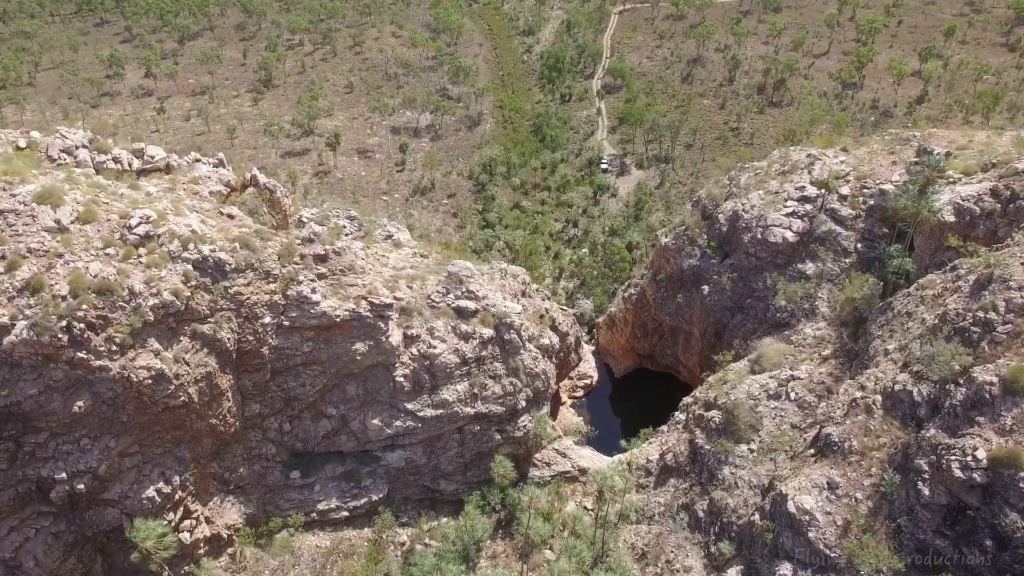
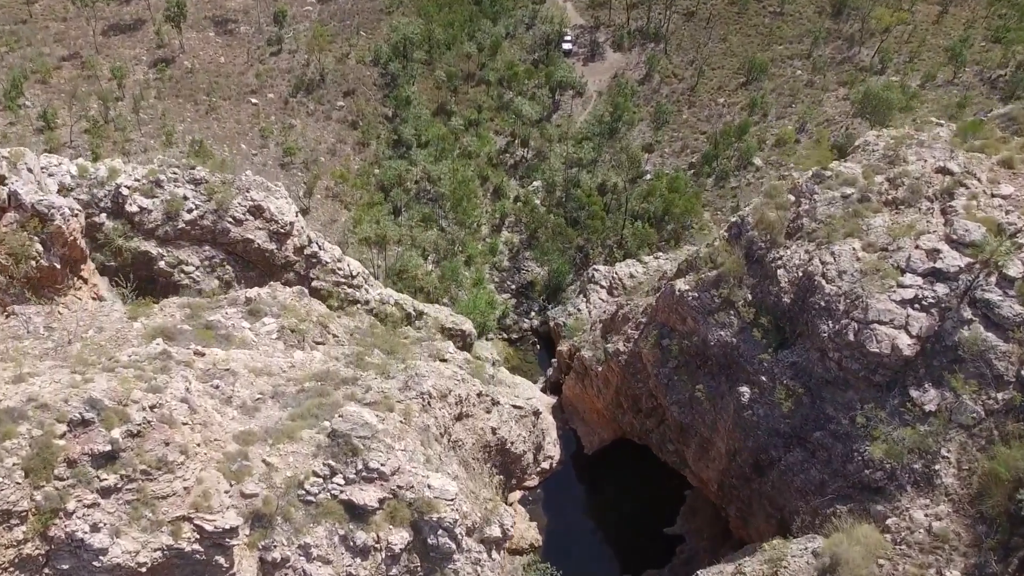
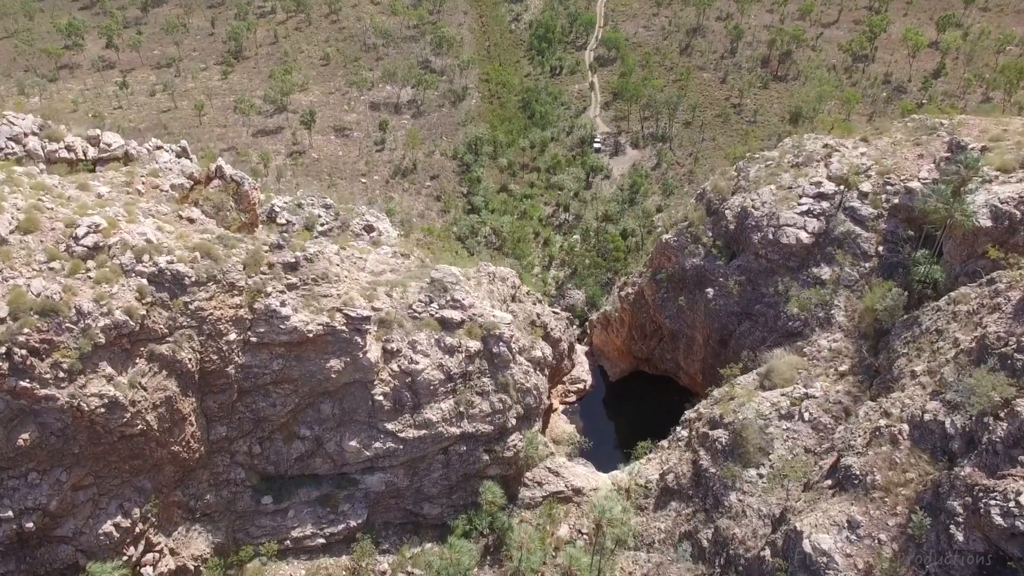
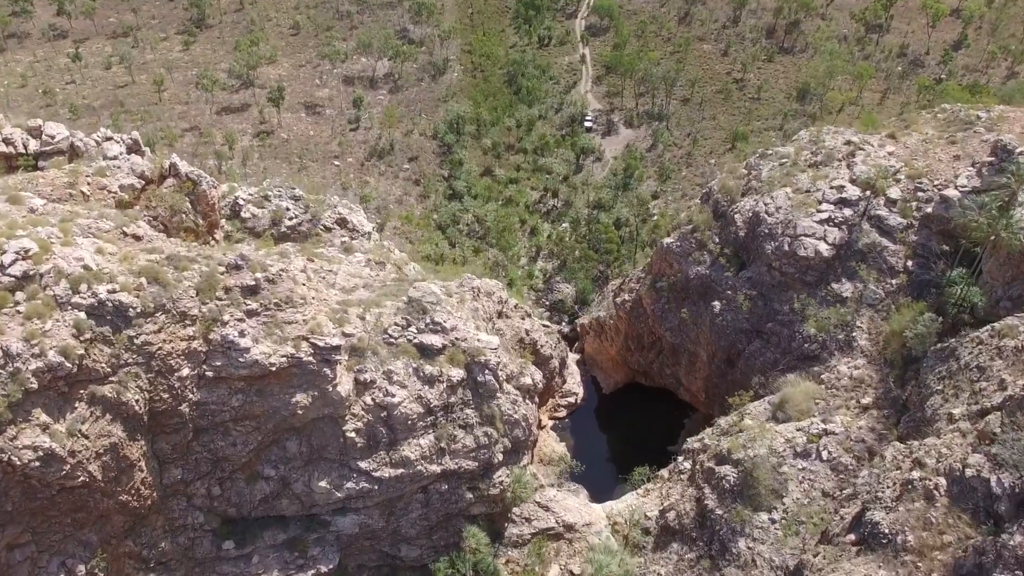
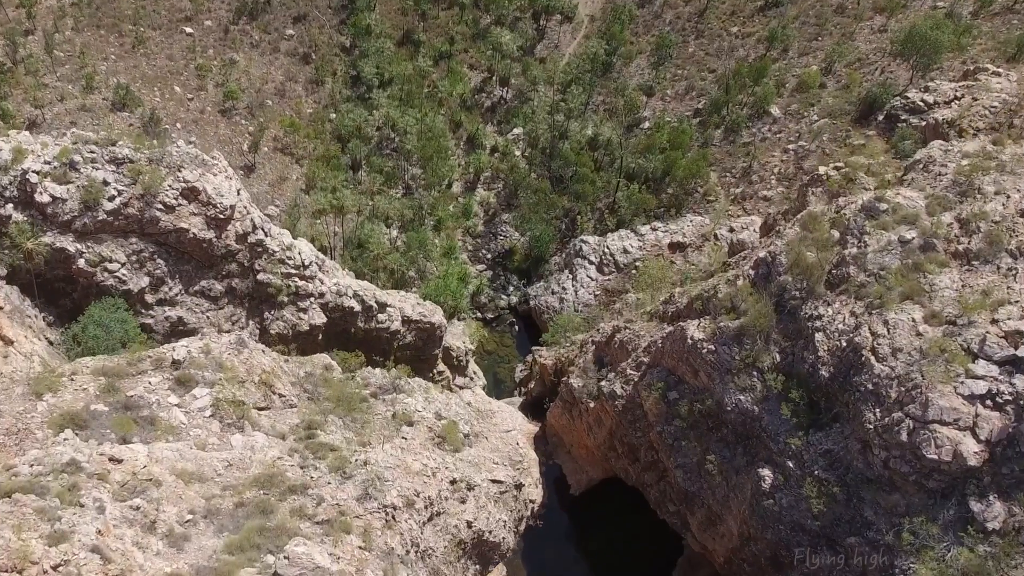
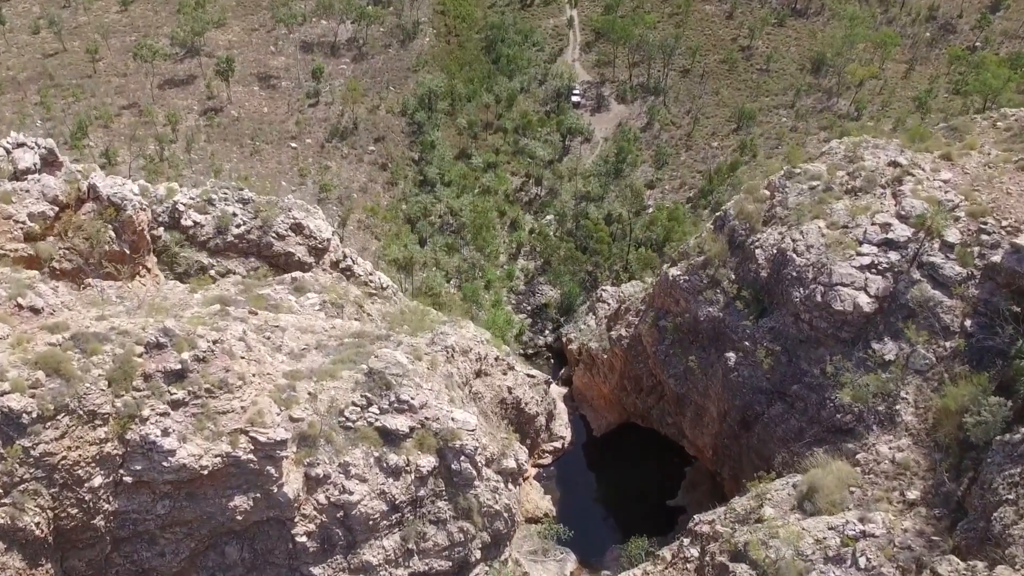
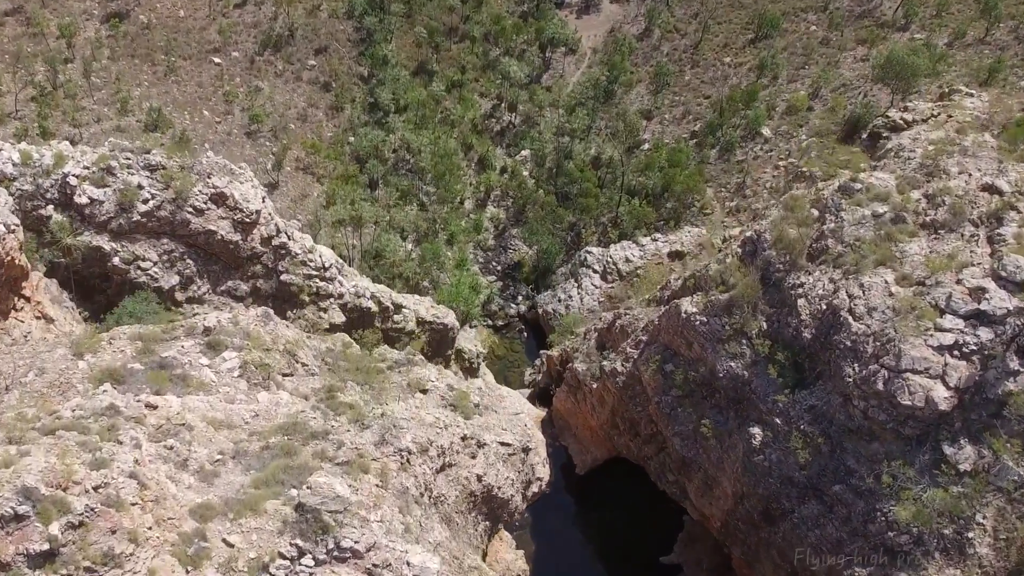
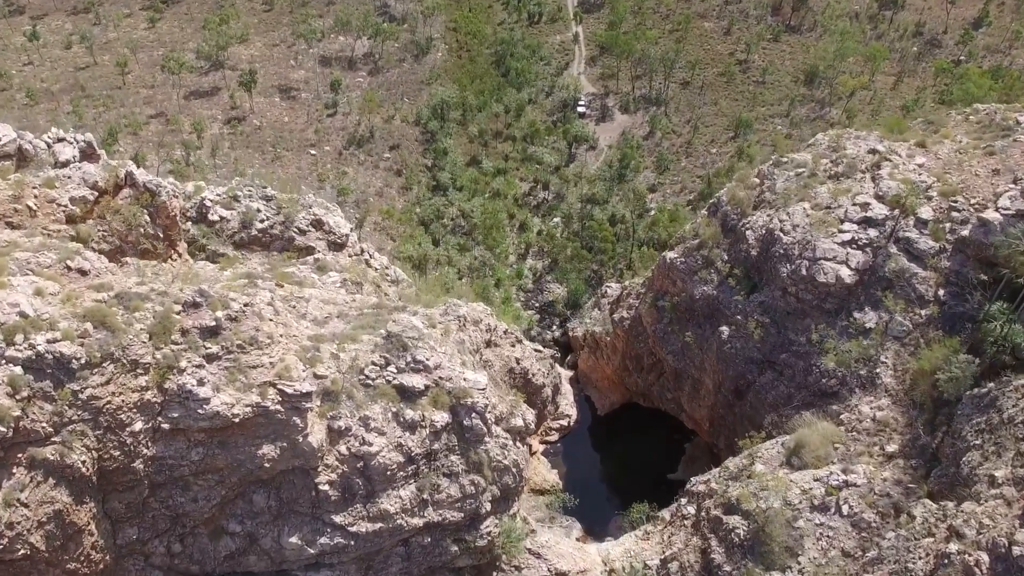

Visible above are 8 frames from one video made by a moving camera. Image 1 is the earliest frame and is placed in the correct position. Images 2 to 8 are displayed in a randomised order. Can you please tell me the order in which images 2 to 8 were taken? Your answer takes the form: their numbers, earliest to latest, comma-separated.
3, 4, 8, 6, 2, 7, 5
